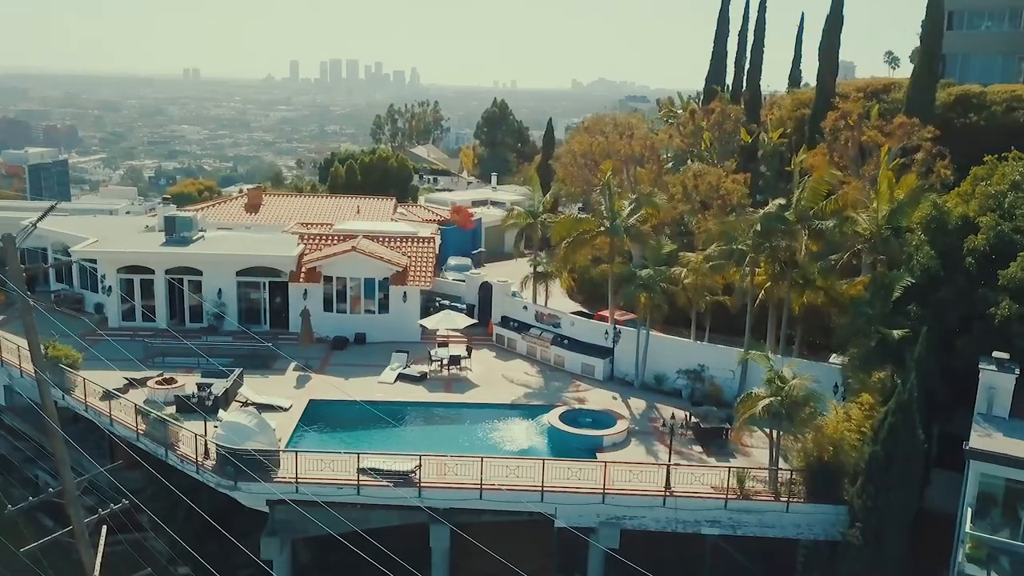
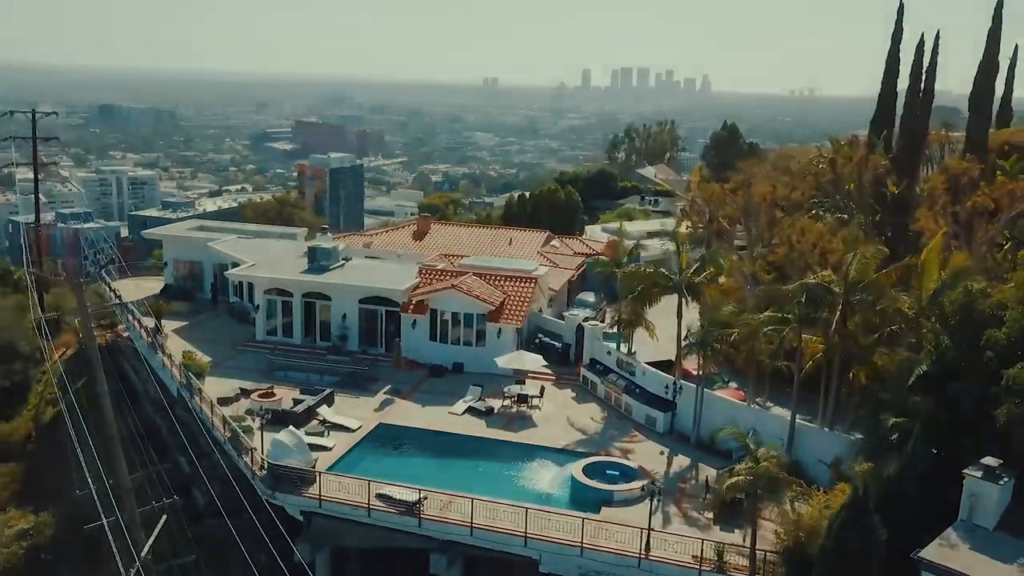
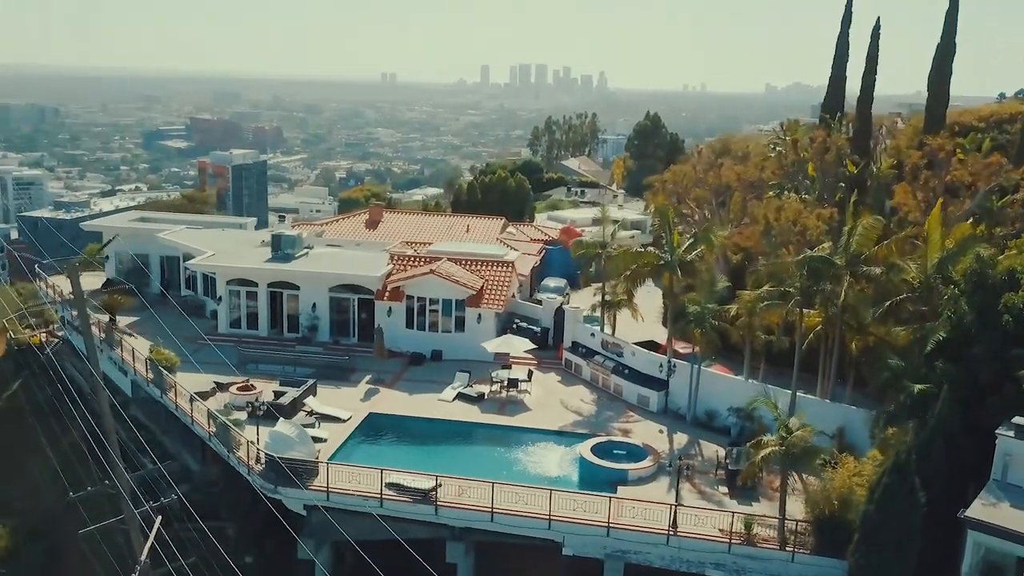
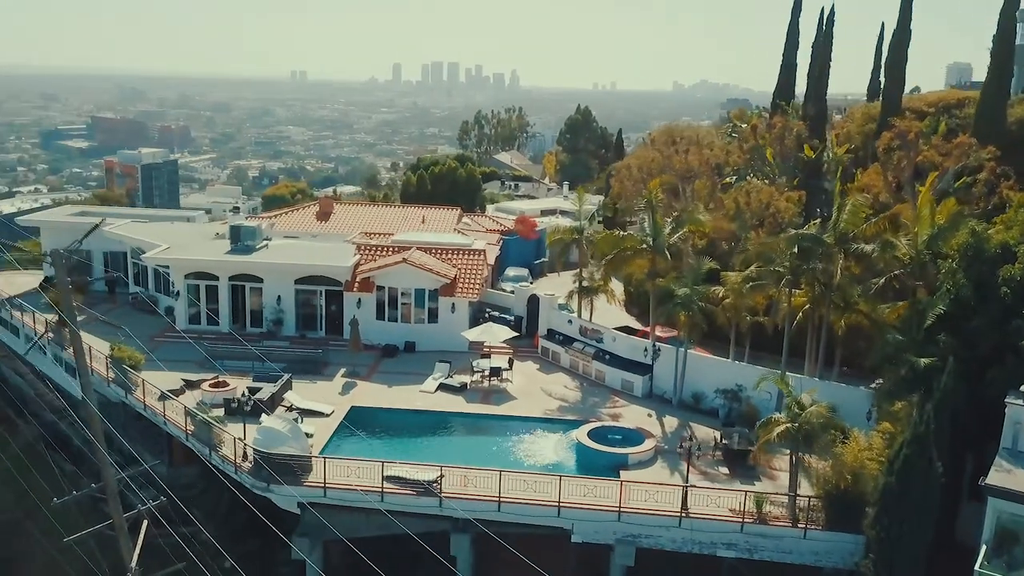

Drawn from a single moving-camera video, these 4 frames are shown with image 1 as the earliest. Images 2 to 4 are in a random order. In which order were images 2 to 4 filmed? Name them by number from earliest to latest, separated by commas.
4, 3, 2
